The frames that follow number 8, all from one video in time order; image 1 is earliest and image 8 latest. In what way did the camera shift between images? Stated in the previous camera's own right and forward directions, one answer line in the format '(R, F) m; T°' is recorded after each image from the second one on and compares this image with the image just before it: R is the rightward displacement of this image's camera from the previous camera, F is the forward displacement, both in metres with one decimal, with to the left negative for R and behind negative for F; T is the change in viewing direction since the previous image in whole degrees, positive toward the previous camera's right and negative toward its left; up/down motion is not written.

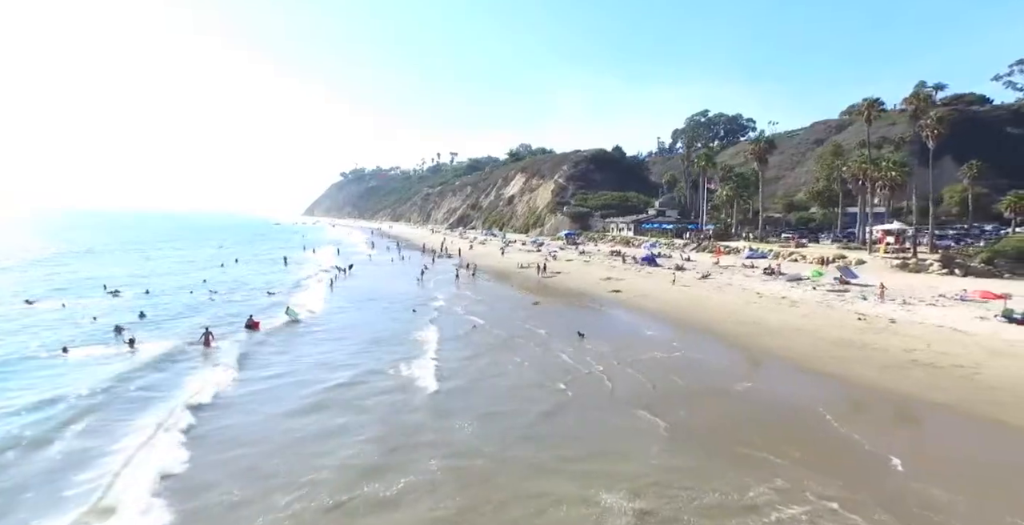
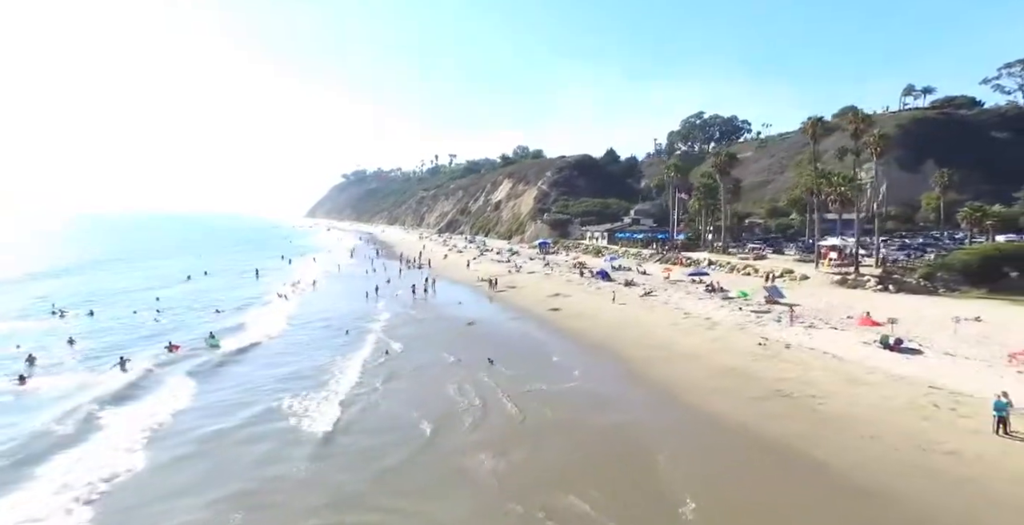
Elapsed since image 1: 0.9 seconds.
(+2.6, -0.8) m; +1°
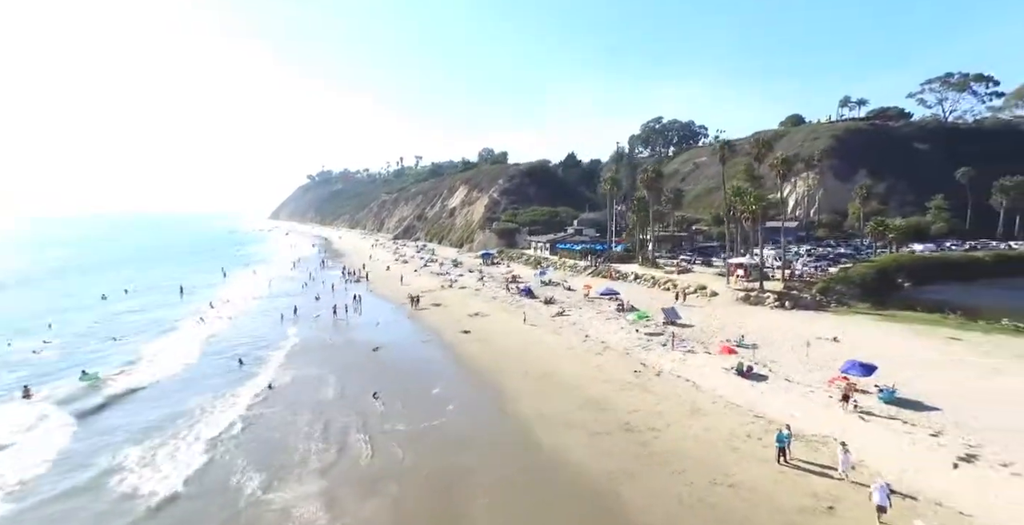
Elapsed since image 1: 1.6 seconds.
(+2.6, -0.8) m; +5°
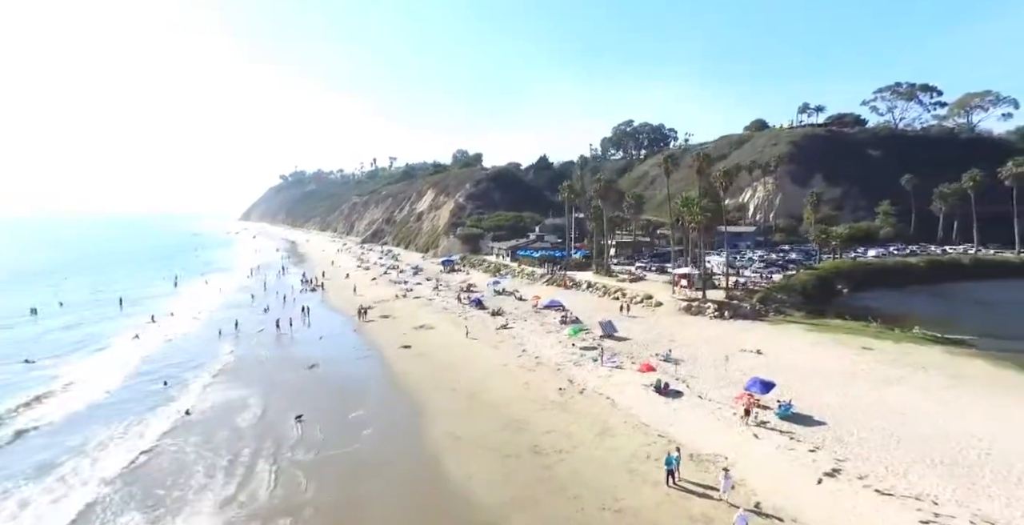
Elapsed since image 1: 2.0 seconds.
(+1.7, -0.3) m; +4°
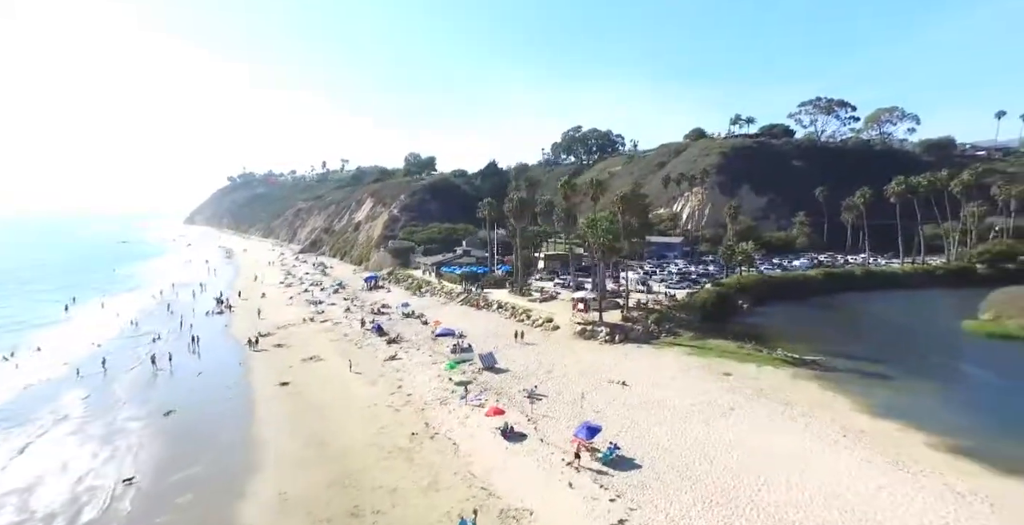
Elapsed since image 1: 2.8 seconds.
(+3.5, -0.3) m; +7°
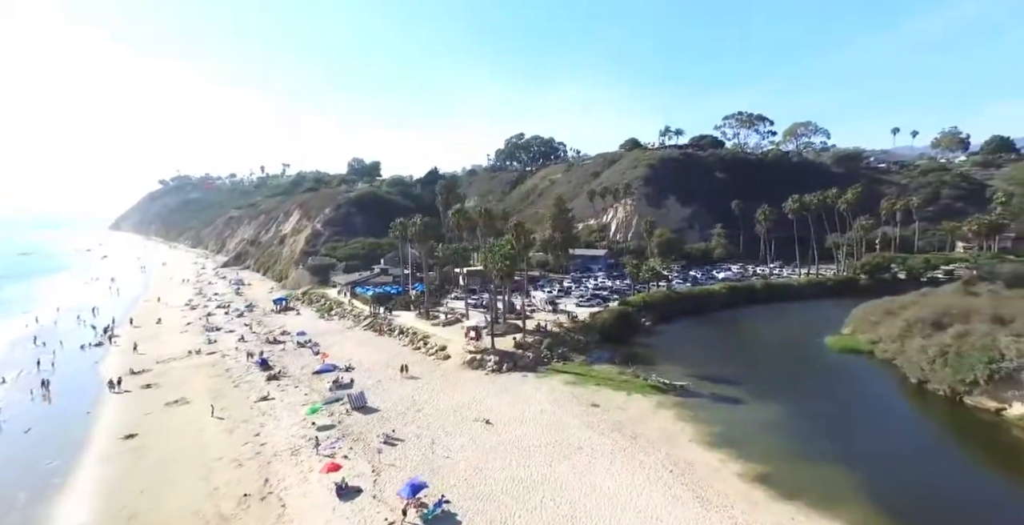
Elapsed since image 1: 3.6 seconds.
(+3.6, -0.3) m; +7°
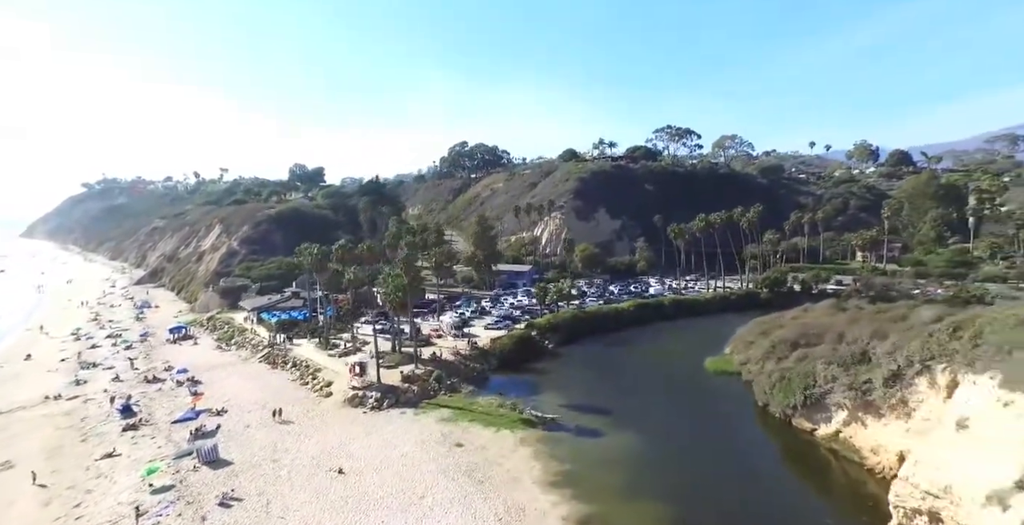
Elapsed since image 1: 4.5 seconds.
(+4.2, -0.8) m; +7°
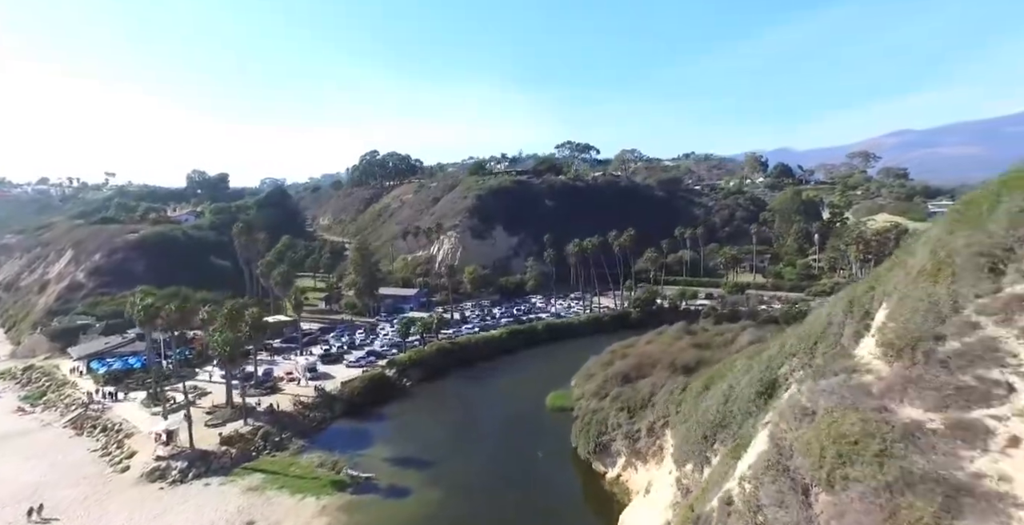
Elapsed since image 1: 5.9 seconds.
(+5.8, -0.8) m; +11°
